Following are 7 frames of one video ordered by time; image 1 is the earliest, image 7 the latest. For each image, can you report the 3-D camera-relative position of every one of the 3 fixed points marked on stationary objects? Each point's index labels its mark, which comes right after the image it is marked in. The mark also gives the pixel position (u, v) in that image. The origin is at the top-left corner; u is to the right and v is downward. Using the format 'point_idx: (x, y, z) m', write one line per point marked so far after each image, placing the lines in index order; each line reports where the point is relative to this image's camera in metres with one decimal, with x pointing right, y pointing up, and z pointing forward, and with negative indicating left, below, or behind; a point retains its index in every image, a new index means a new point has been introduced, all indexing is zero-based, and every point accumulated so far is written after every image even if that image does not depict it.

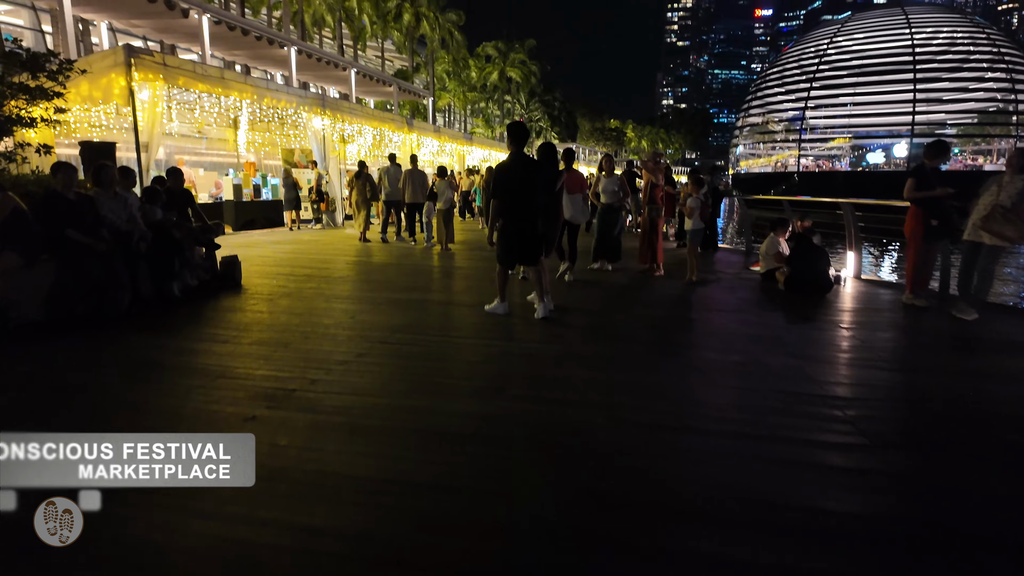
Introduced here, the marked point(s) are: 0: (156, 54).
0: (-6.3, +4.1, +10.2) m
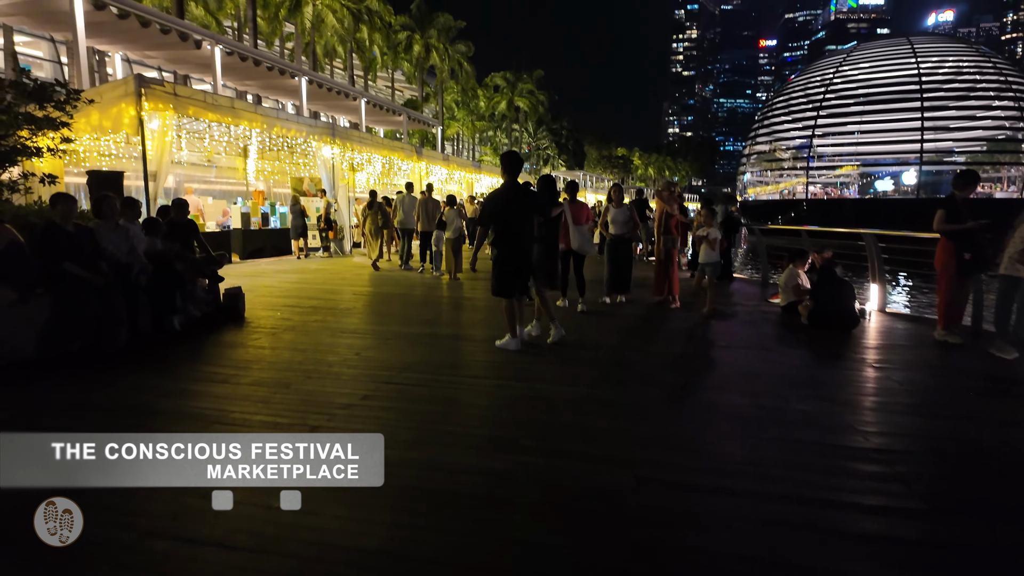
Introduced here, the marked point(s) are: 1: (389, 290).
0: (-6.1, +3.6, +10.2) m
1: (-2.0, 0.0, +9.3) m
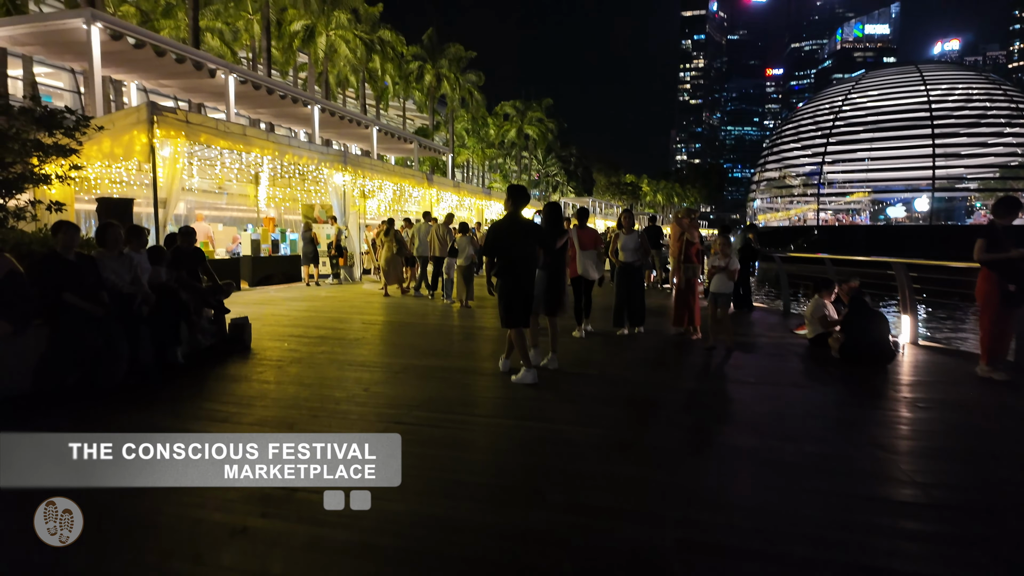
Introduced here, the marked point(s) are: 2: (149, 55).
0: (-5.9, +3.1, +10.2) m
1: (-1.8, -0.5, +9.1) m
2: (-8.5, +5.5, +13.5) m
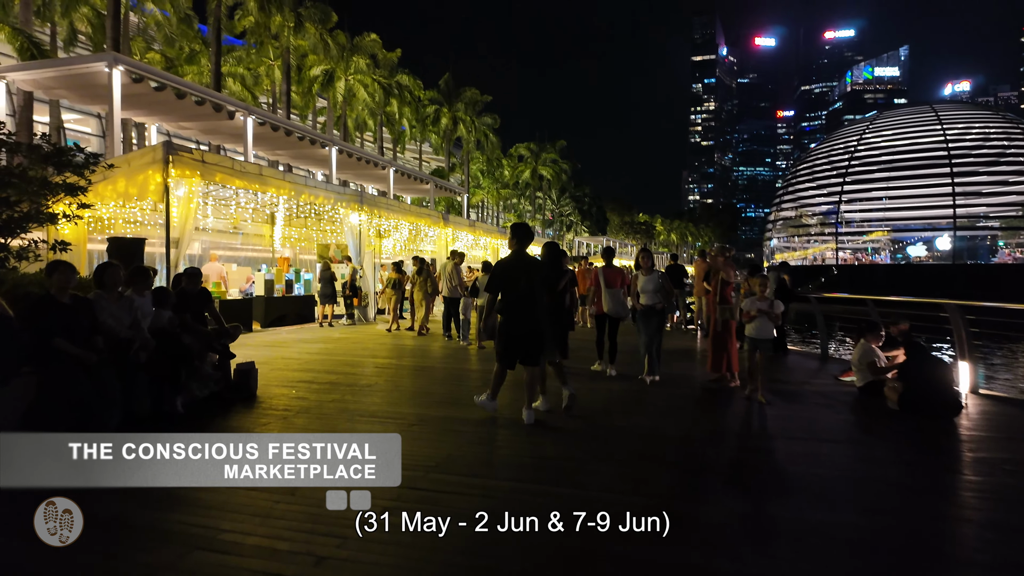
0: (-5.6, +2.4, +10.1) m
1: (-1.4, -1.1, +8.6) m
2: (-8.1, +4.5, +13.6) m
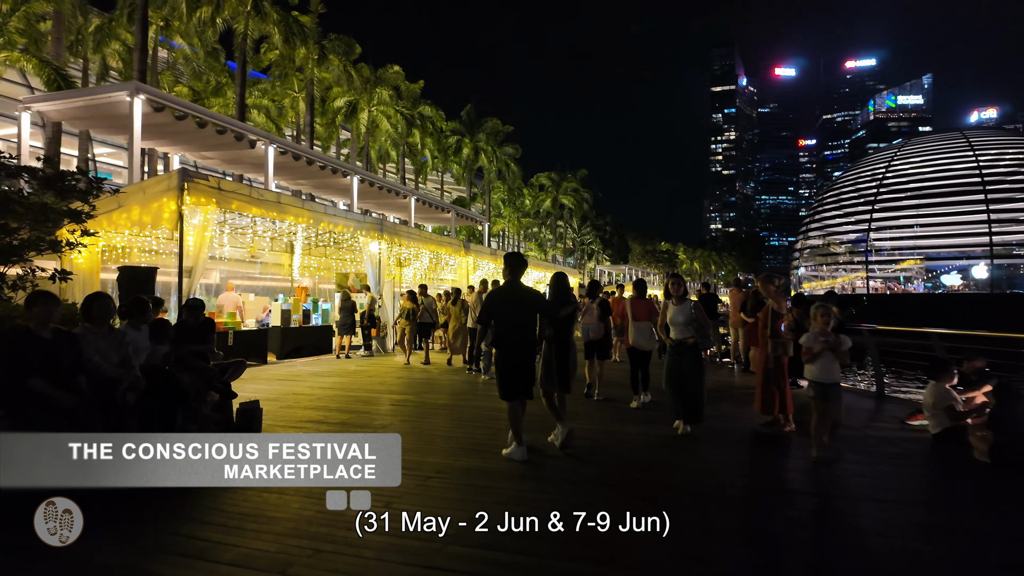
0: (-5.1, +1.9, +9.9) m
1: (-1.1, -1.5, +8.1) m
2: (-7.6, +3.8, +13.6) m
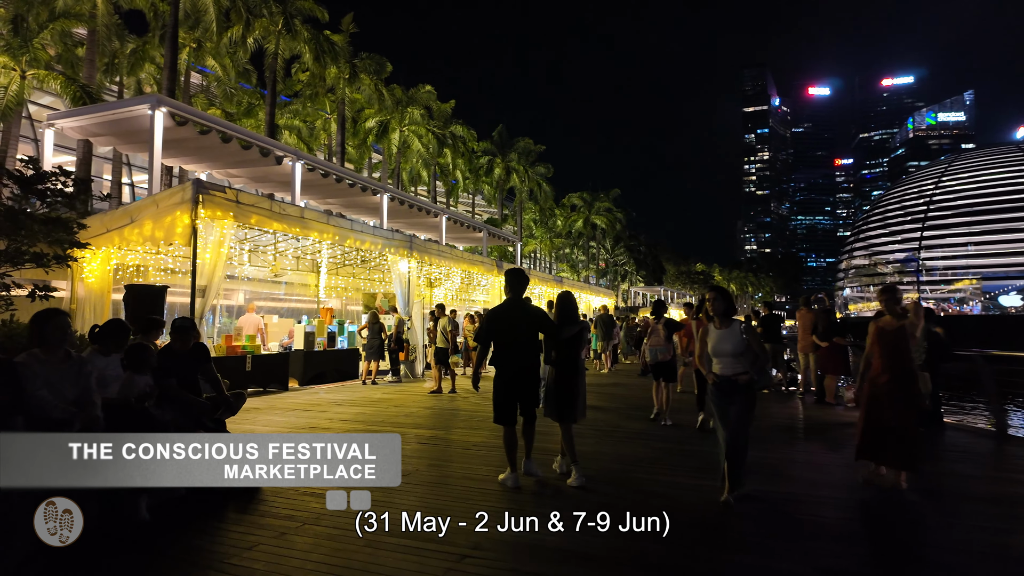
0: (-4.5, +1.6, +9.2) m
1: (-0.5, -1.8, +7.0) m
2: (-6.7, +3.3, +13.1) m
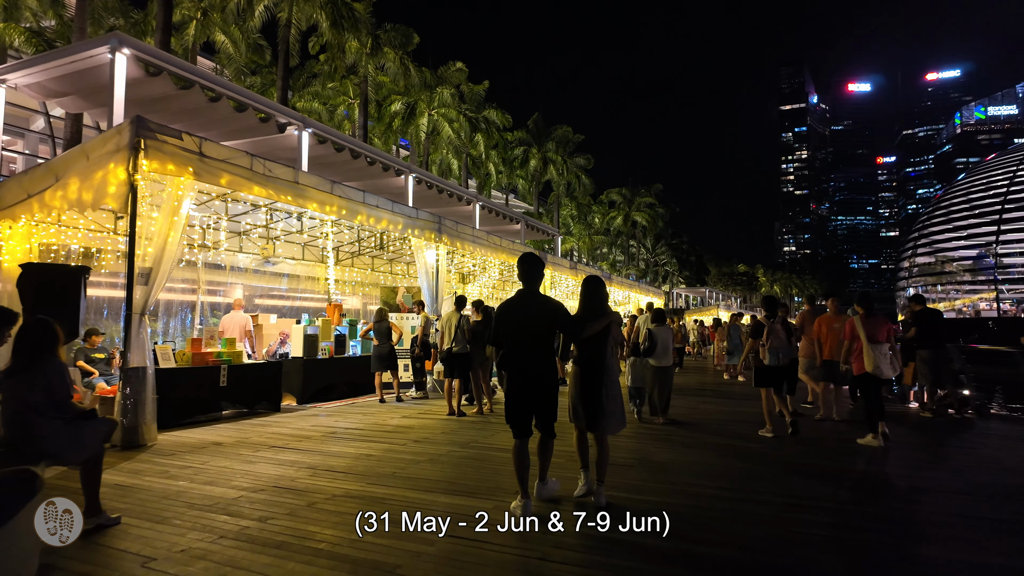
0: (-3.7, +1.7, +6.6) m
1: (+0.1, -1.6, +4.3) m
2: (-5.8, +3.4, +10.7) m
